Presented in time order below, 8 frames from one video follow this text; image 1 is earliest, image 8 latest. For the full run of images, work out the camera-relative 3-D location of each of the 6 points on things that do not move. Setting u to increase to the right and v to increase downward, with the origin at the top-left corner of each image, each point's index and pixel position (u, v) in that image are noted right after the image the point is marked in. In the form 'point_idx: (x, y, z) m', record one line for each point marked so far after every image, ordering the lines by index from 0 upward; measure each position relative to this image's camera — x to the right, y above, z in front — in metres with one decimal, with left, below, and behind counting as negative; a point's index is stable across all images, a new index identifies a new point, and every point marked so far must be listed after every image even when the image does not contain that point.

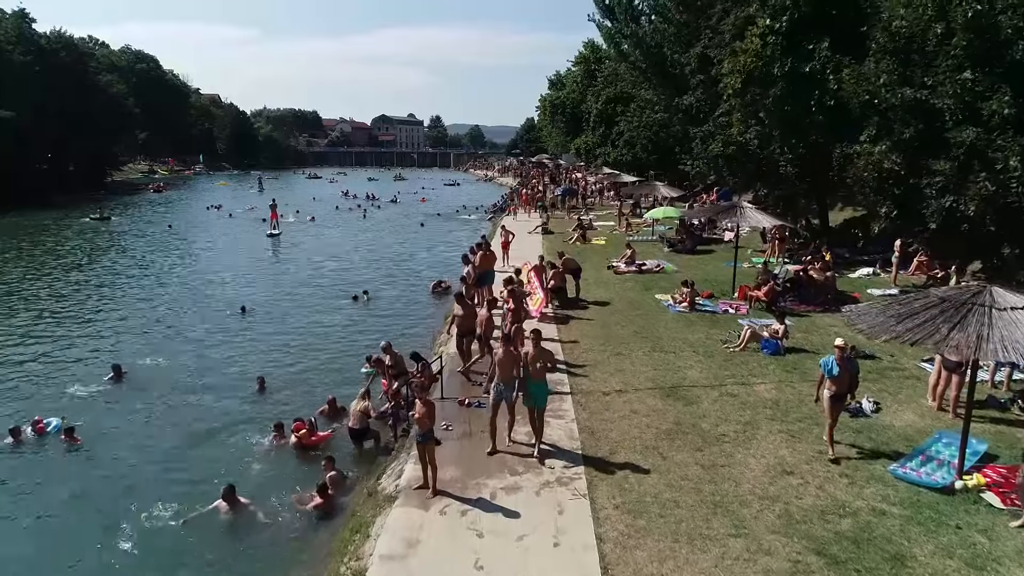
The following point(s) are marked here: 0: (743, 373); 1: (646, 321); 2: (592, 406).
0: (+4.5, -1.7, +13.8) m
1: (+3.4, -0.8, +18.1) m
2: (+1.4, -2.0, +12.2) m
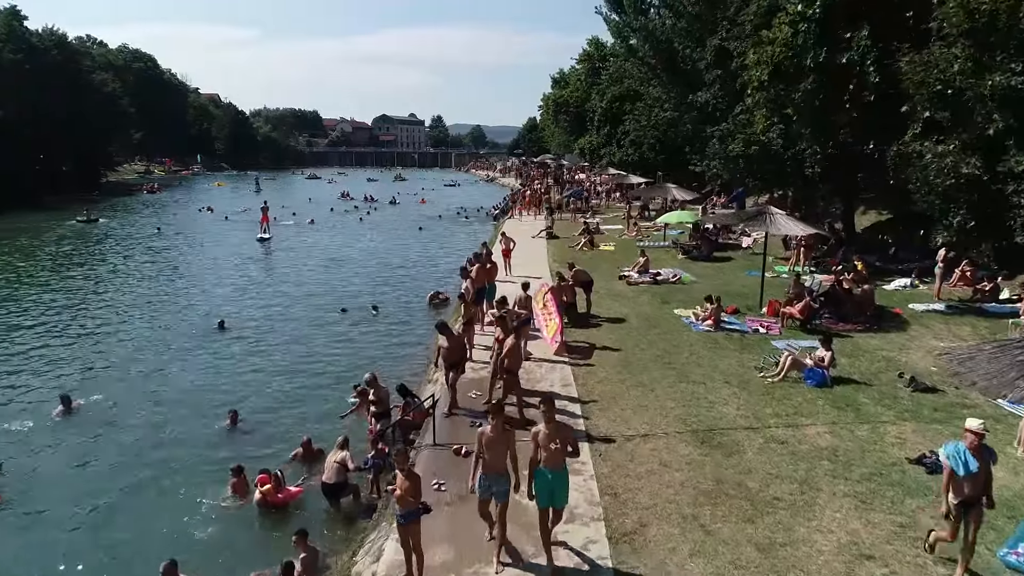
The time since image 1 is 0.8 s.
0: (+4.6, -2.1, +11.8) m
1: (+3.5, -1.2, +16.1) m
2: (+1.5, -2.4, +10.2) m
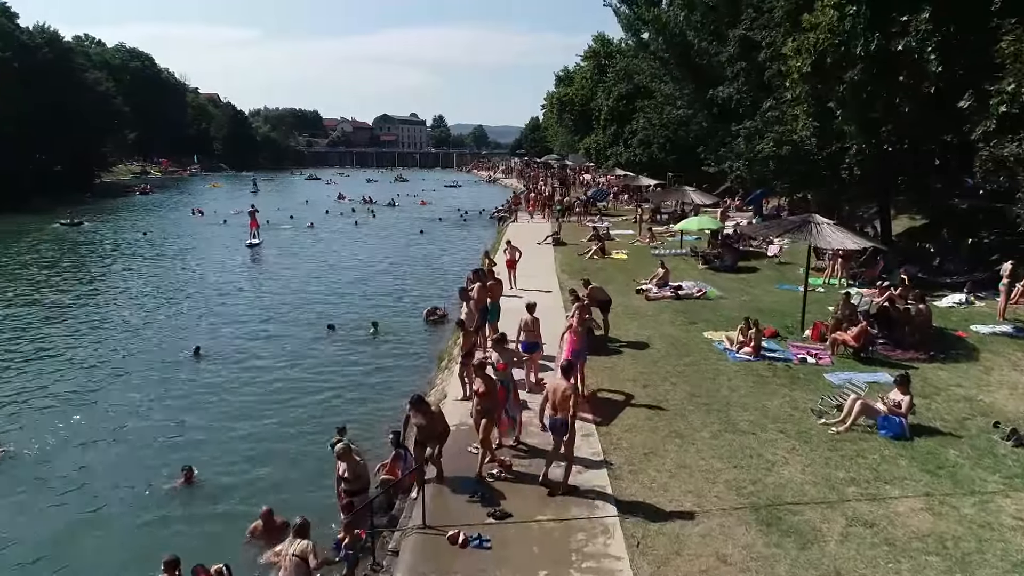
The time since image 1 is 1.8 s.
0: (+4.8, -2.5, +9.5) m
1: (+3.7, -1.7, +13.7) m
2: (+1.6, -2.9, +7.9) m
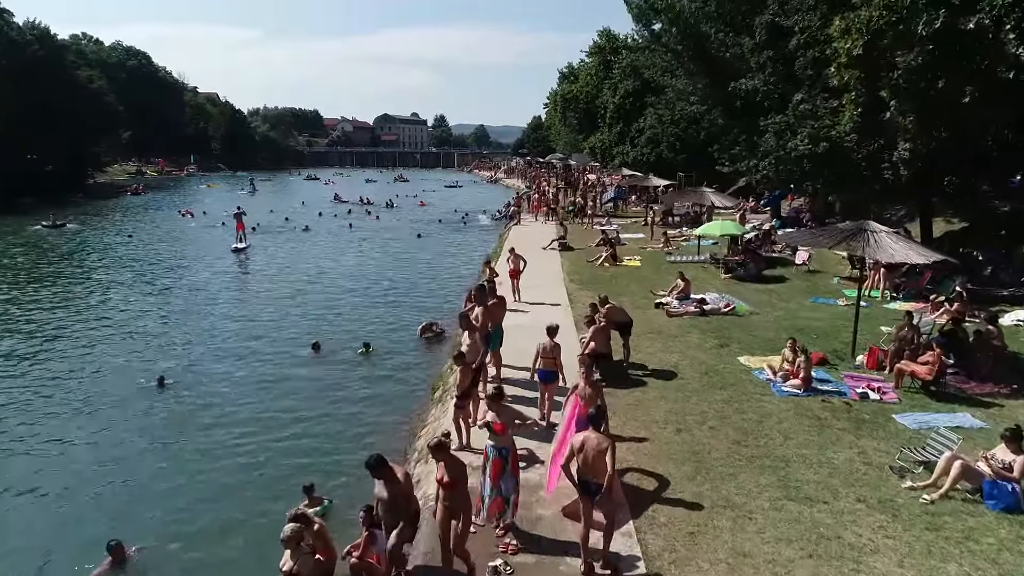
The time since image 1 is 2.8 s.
0: (+4.8, -2.9, +7.2) m
1: (+3.8, -2.1, +11.5) m
2: (+1.7, -3.3, +5.6) m
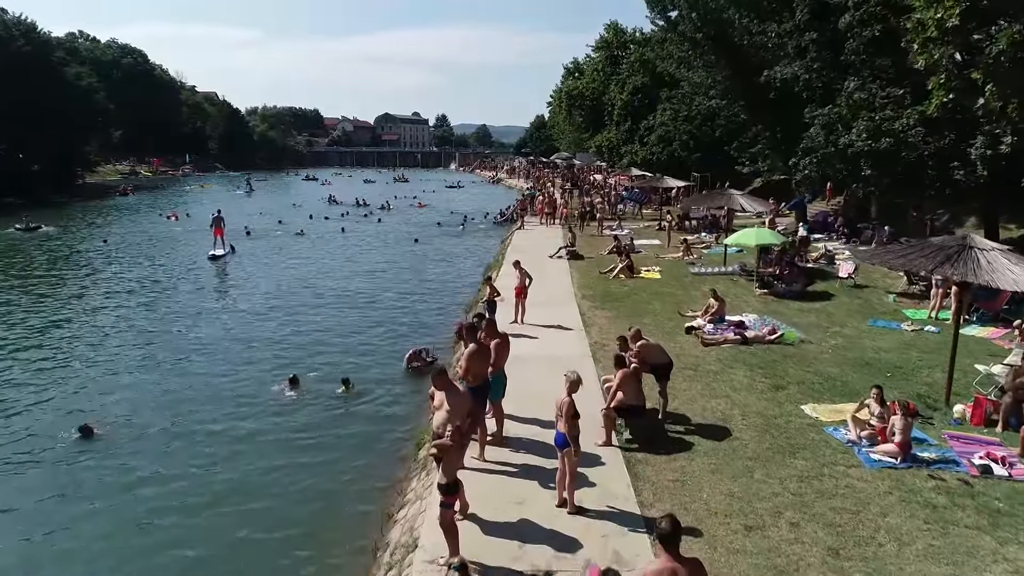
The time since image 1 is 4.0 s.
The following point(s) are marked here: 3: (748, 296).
0: (+4.9, -3.4, +4.2) m
1: (+3.9, -2.6, +8.5) m
2: (+1.7, -3.8, +2.6) m
3: (+6.6, -0.2, +19.8) m
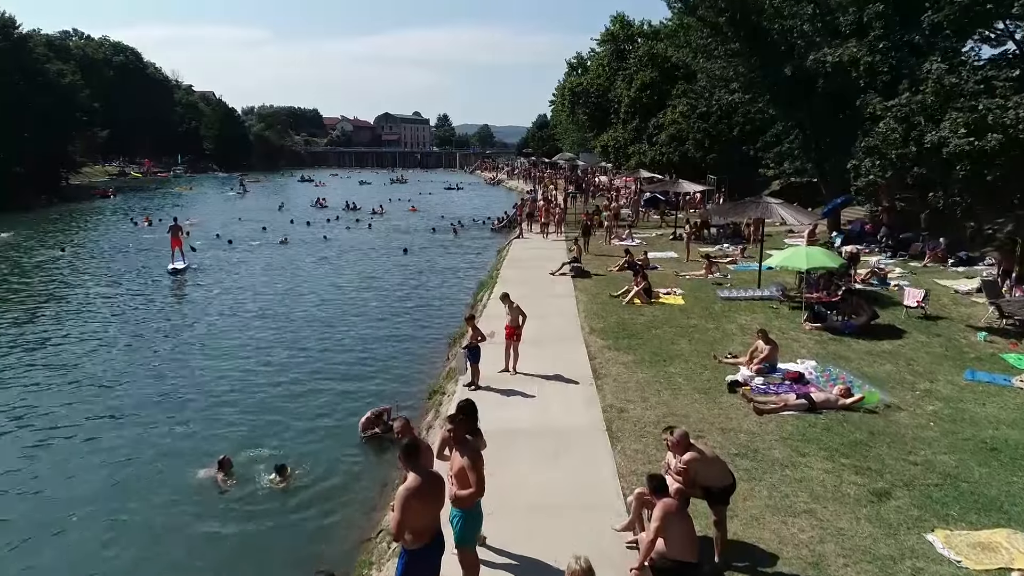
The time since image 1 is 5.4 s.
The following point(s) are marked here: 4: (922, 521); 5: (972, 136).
0: (+4.7, -4.2, +0.3) m
1: (+3.6, -3.3, +4.6) m
2: (+1.5, -4.5, -1.3) m
3: (+6.4, -1.0, +15.9) m
4: (+4.7, -2.7, +8.1) m
5: (+8.9, +3.0, +14.0) m
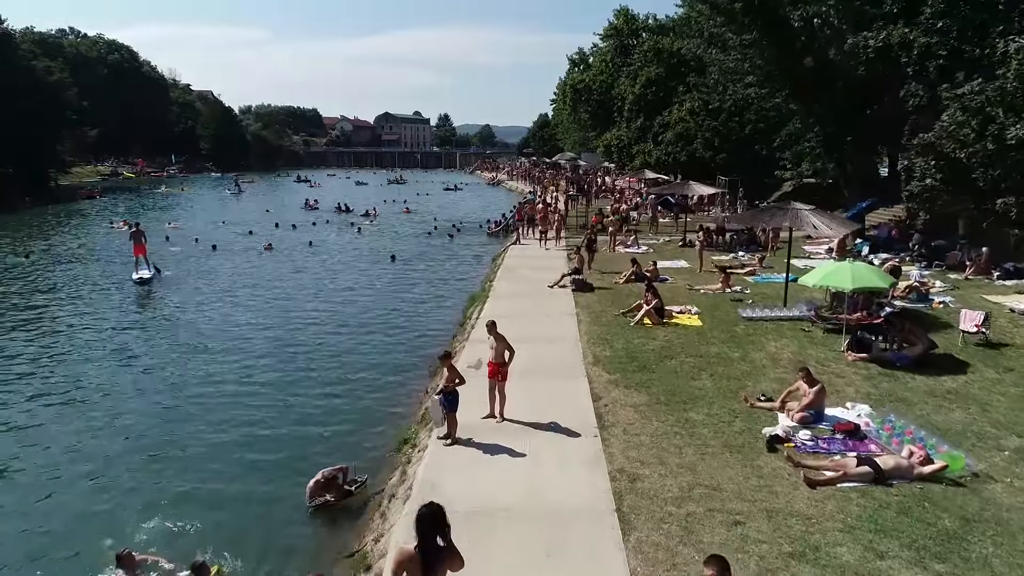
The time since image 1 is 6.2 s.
0: (+4.4, -4.6, -2.2) m
1: (+3.4, -3.8, +2.1) m
2: (+1.2, -5.0, -3.8) m
3: (+6.2, -1.4, +13.4) m
4: (+4.4, -3.1, +5.6) m
5: (+8.7, +2.5, +11.4) m
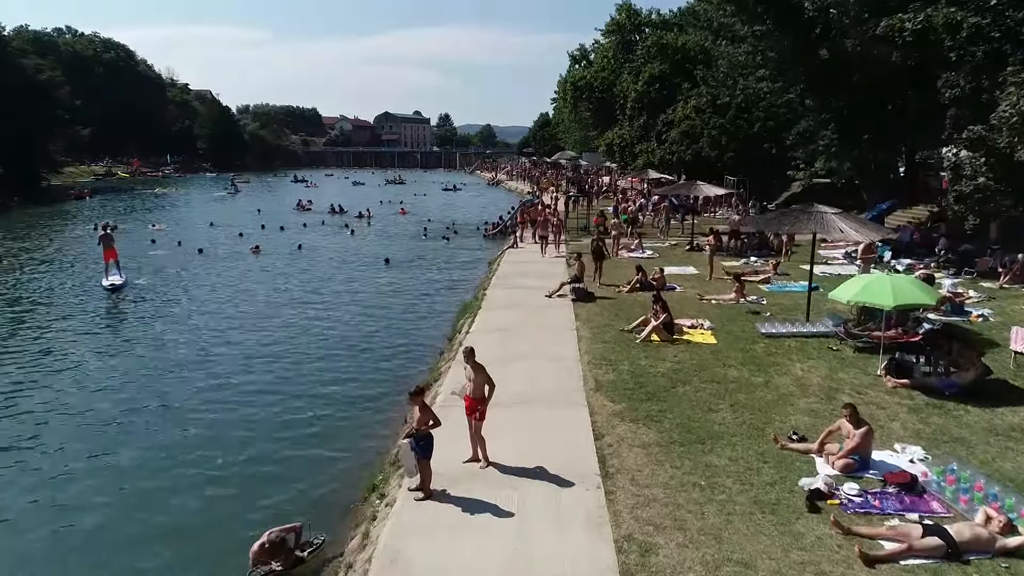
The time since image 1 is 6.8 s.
0: (+4.2, -4.9, -4.0) m
1: (+3.2, -4.0, +0.3) m
2: (+1.0, -5.2, -5.5) m
3: (+6.0, -1.7, +11.6) m
4: (+4.3, -3.4, +3.8) m
5: (+8.5, +2.2, +9.7) m
